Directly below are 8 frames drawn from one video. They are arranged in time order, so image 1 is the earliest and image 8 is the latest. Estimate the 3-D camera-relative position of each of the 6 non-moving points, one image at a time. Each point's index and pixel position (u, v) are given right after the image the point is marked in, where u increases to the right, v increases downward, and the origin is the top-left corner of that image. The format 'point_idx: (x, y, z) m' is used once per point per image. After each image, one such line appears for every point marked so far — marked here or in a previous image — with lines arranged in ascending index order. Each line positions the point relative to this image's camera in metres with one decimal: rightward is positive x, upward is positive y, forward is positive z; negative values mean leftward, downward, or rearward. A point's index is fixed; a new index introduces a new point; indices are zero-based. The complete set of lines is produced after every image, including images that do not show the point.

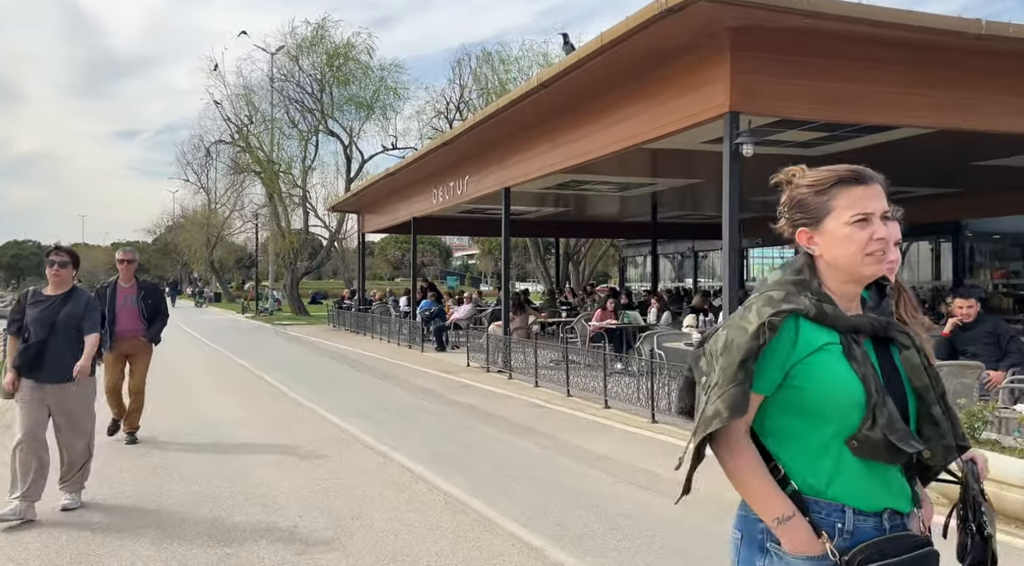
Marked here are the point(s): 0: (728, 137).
0: (+2.0, +1.4, +9.8) m
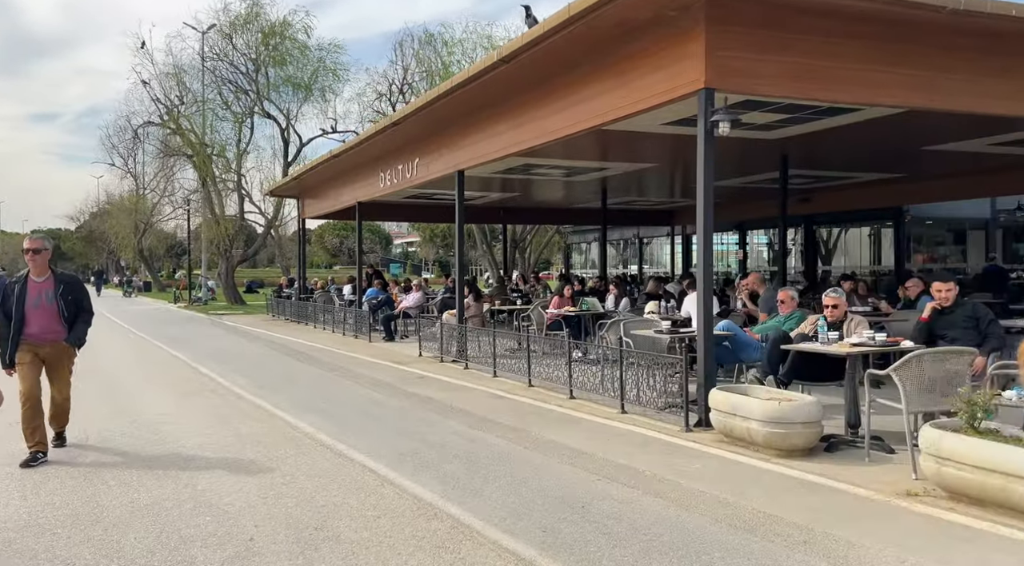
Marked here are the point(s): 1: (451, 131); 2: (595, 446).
0: (+1.7, +1.5, +9.4) m
1: (-0.9, +2.6, +17.3) m
2: (+0.7, -1.3, +8.5) m
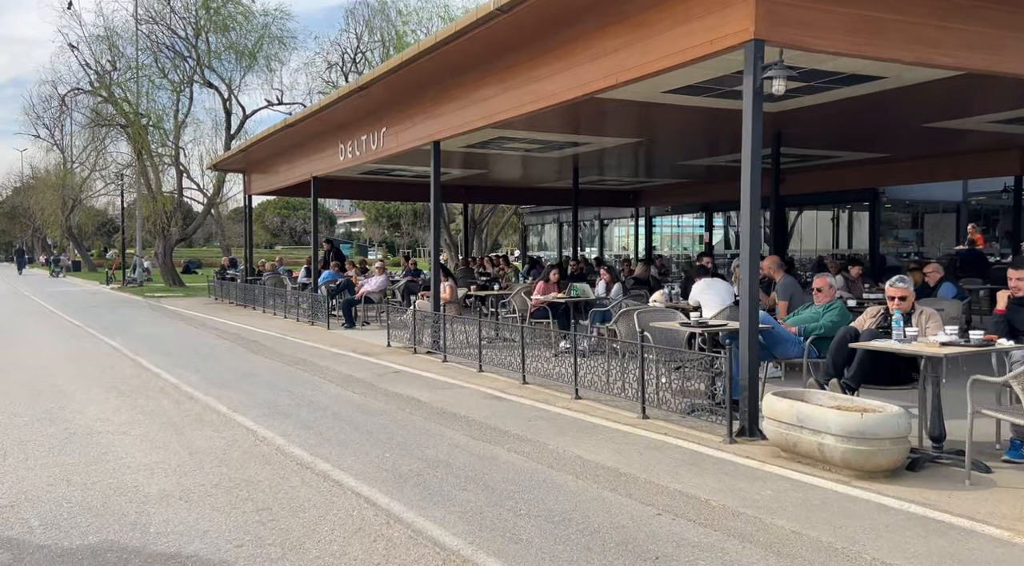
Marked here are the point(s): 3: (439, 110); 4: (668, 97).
0: (+1.8, +1.6, +8.0) m
1: (-1.3, +2.8, +15.8) m
2: (+0.8, -1.2, +7.1) m
3: (-1.0, +2.6, +15.4) m
4: (+2.1, +2.5, +13.7) m
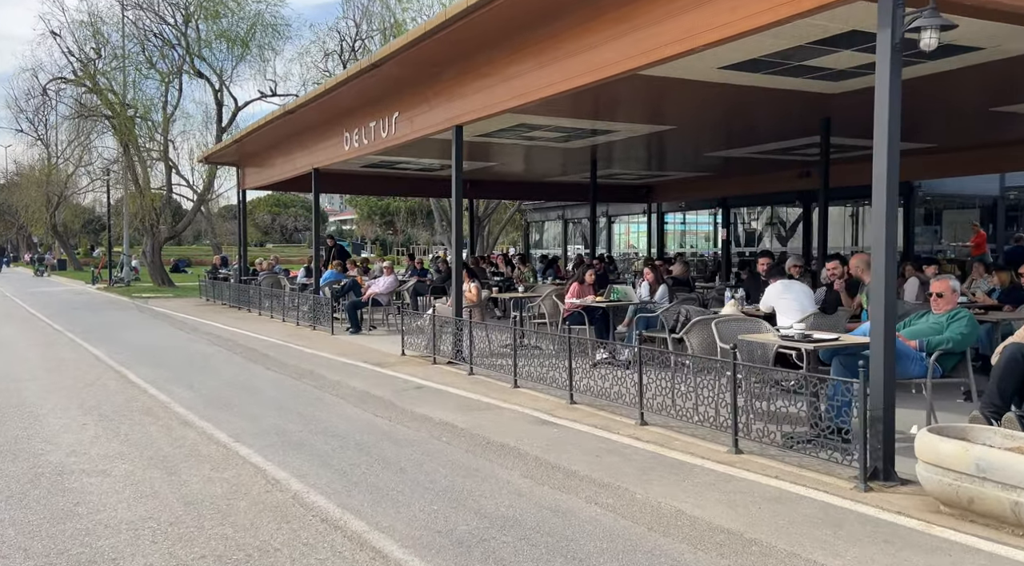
0: (+2.3, +1.6, +6.4) m
1: (-0.9, +2.8, +14.2) m
2: (+1.3, -1.3, +5.5) m
3: (-0.6, +2.6, +13.8) m
4: (+2.5, +2.4, +12.1) m
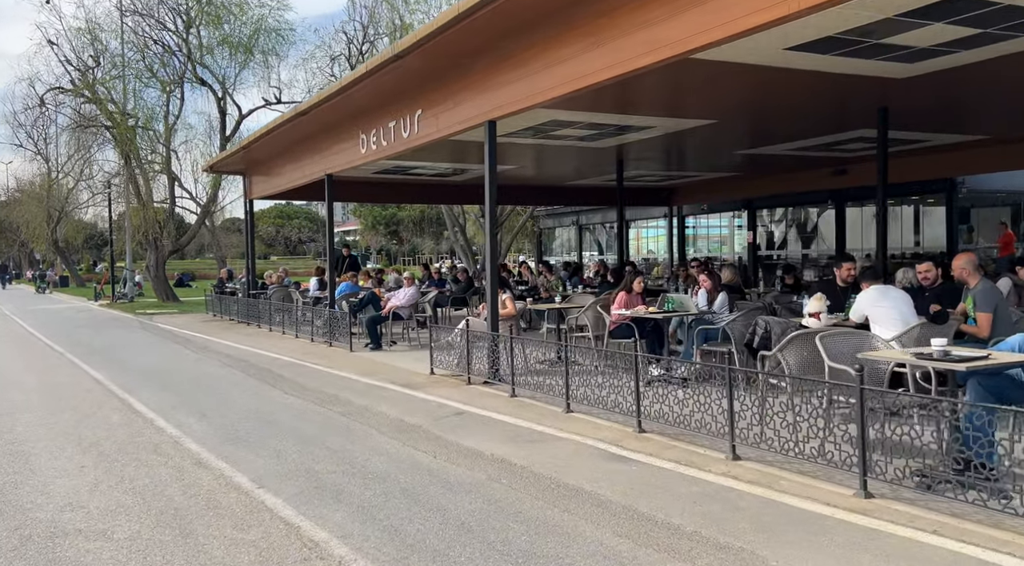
0: (+2.7, +1.6, +5.2) m
1: (-0.5, +2.7, +12.9) m
2: (+1.8, -1.3, +4.3) m
3: (-0.2, +2.5, +12.6) m
4: (+2.9, +2.4, +10.9) m
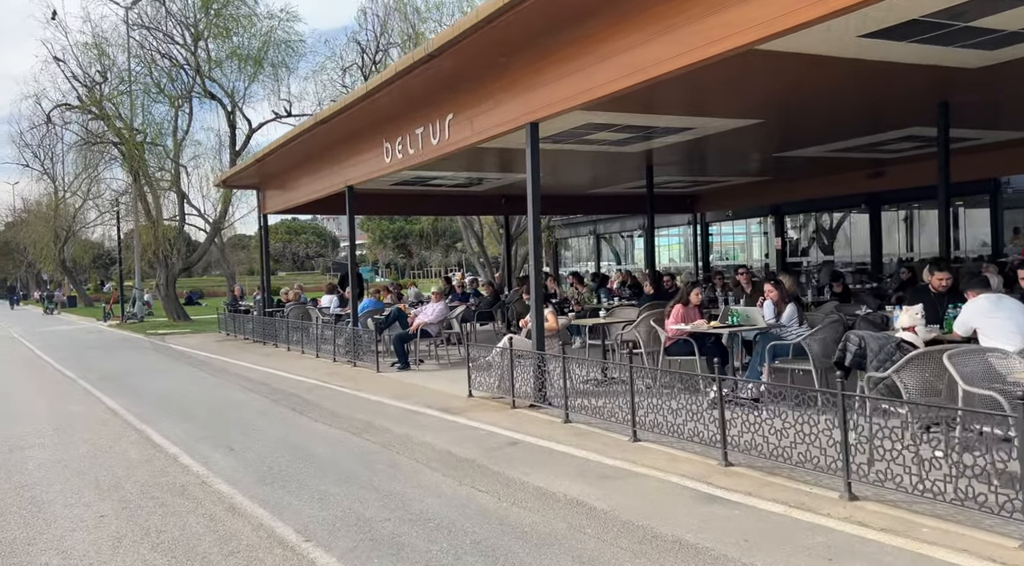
0: (+3.1, +1.5, +4.3) m
1: (0.0, +2.5, +12.1) m
2: (+2.3, -1.4, +3.3) m
3: (+0.3, +2.3, +11.7) m
4: (+3.4, +2.3, +10.0) m
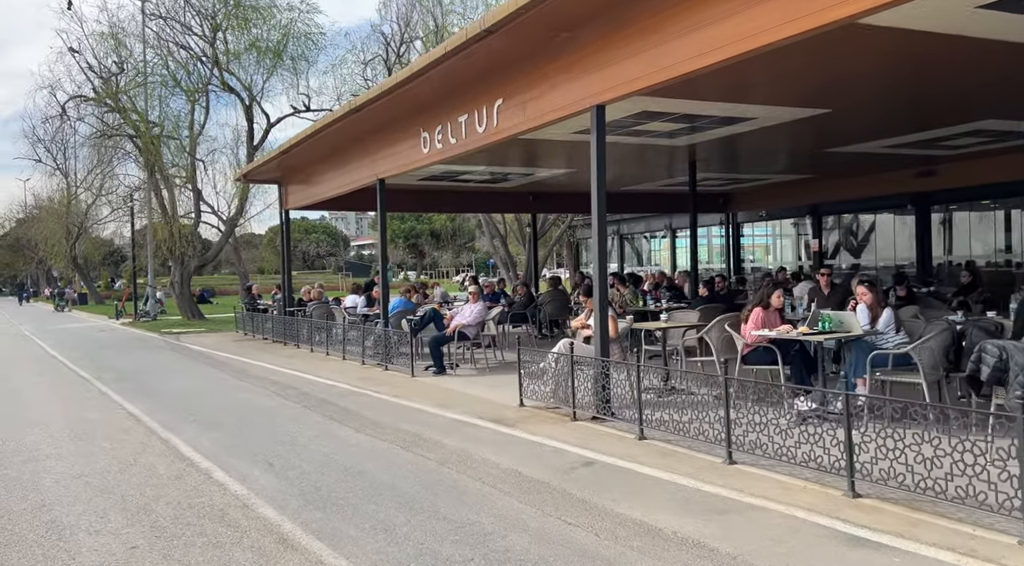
0: (+3.7, +1.5, +3.2) m
1: (+0.7, +2.5, +11.1) m
2: (+2.8, -1.4, +2.3) m
3: (+0.9, +2.3, +10.7) m
4: (+4.0, +2.2, +8.9) m
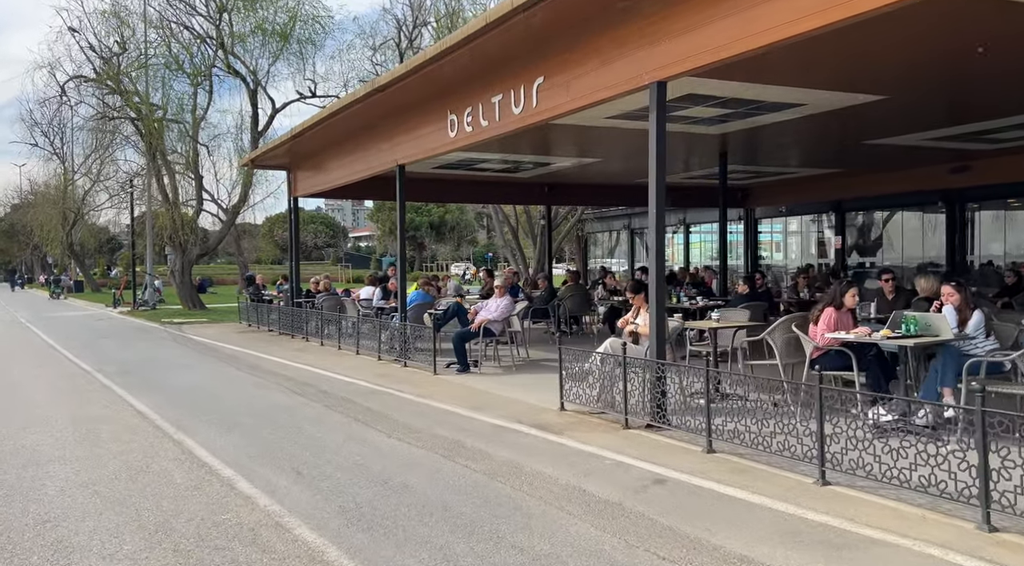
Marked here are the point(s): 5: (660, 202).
0: (+4.2, +1.5, +2.3) m
1: (+1.1, +2.5, +10.2) m
2: (+3.3, -1.4, +1.5) m
3: (+1.4, +2.3, +9.8) m
4: (+4.5, +2.2, +8.1) m
5: (+1.4, +0.8, +9.5) m
